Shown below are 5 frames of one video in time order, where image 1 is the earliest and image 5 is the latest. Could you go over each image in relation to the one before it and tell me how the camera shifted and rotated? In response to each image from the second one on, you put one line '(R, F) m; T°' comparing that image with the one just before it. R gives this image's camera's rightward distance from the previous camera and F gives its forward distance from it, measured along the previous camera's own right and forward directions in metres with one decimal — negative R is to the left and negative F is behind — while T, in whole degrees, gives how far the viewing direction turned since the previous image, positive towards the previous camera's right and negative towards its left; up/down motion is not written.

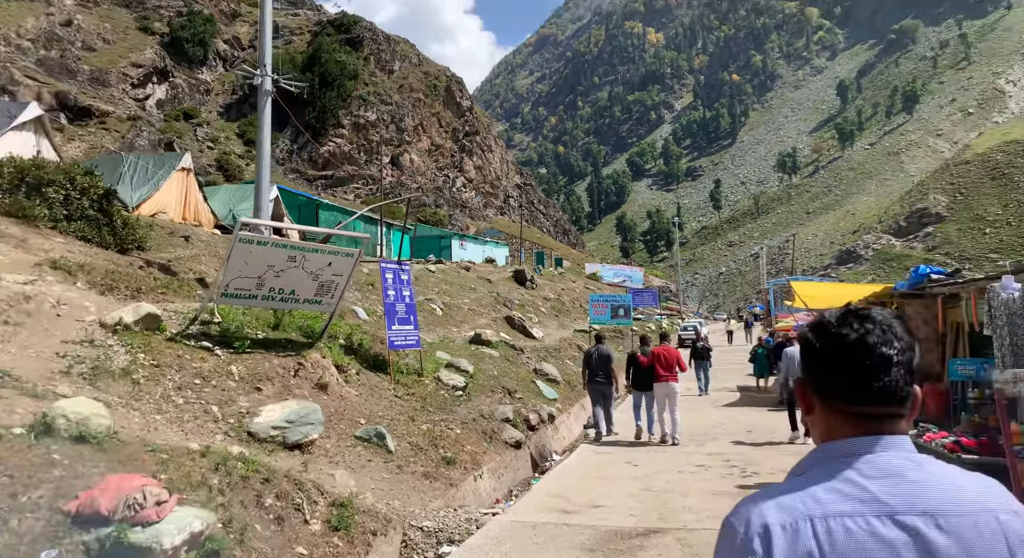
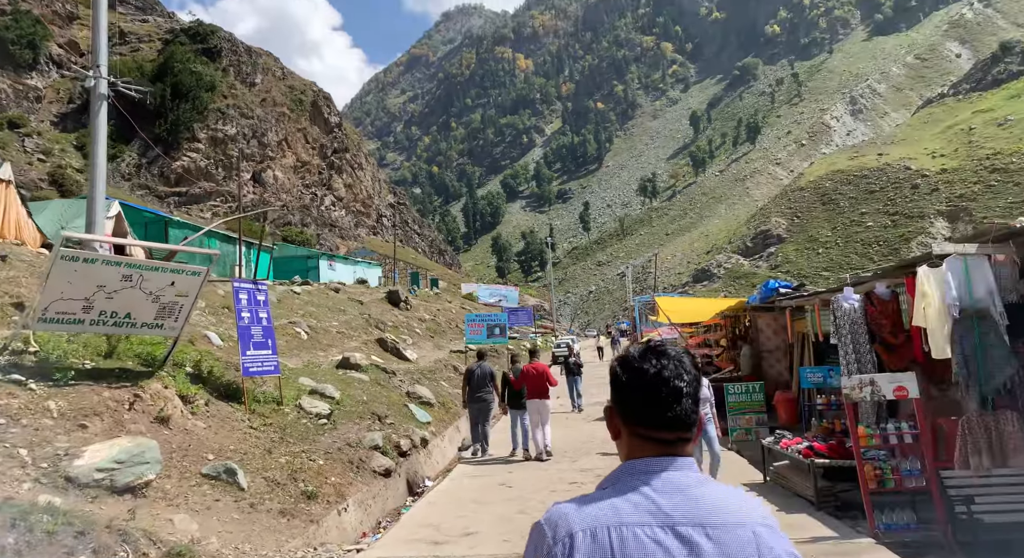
(+0.1, +0.3) m; +10°
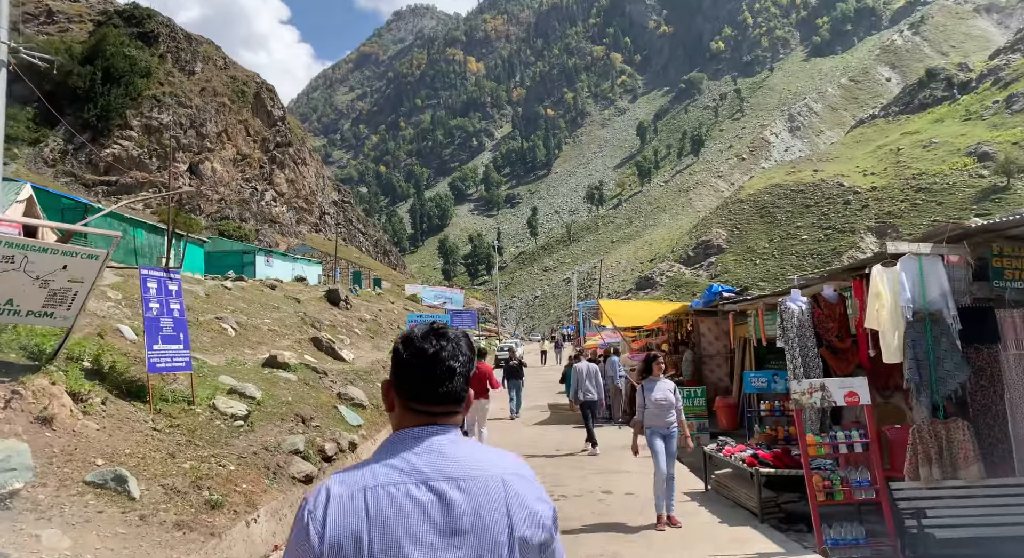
(+0.1, +0.5) m; +4°
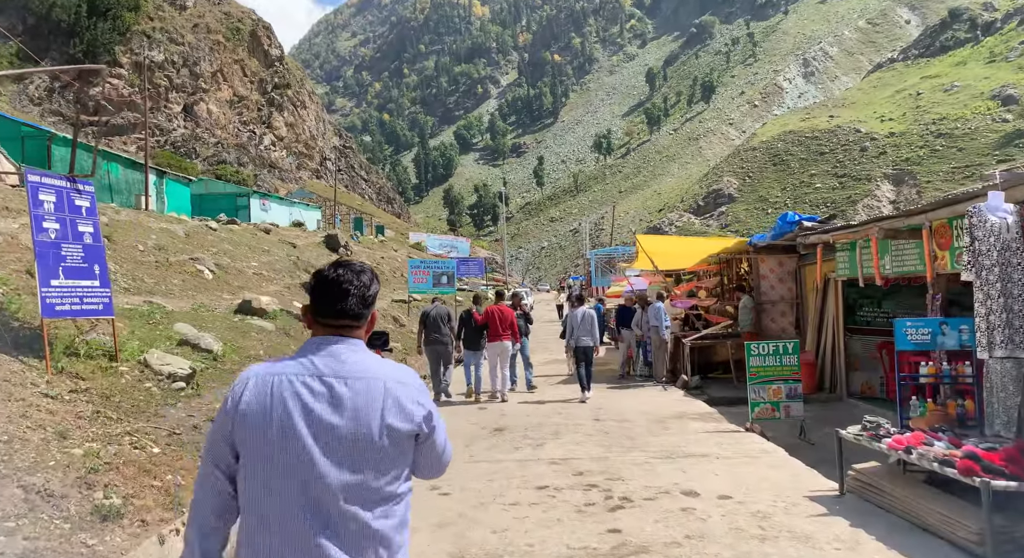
(-0.2, +2.4) m; 0°
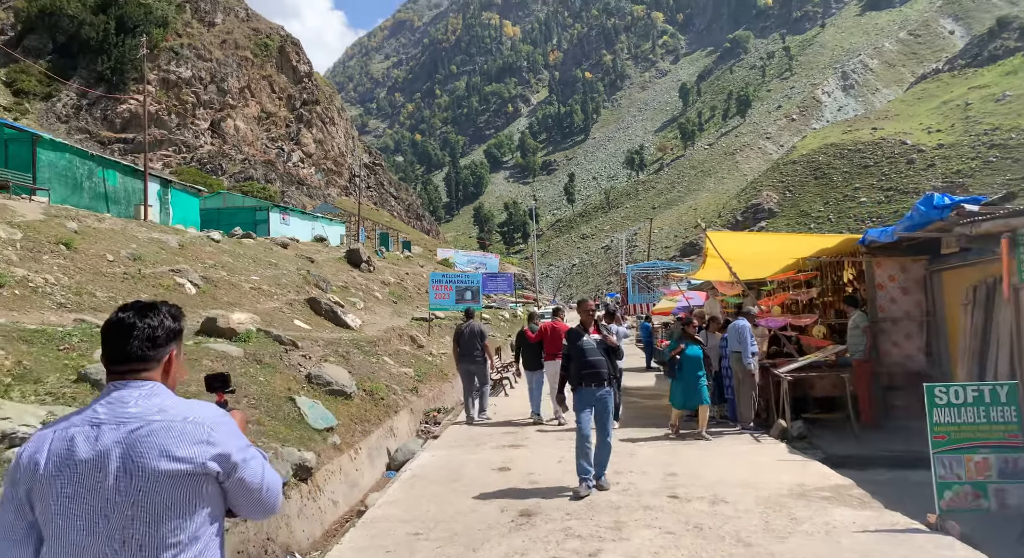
(0.0, +2.7) m; -3°
